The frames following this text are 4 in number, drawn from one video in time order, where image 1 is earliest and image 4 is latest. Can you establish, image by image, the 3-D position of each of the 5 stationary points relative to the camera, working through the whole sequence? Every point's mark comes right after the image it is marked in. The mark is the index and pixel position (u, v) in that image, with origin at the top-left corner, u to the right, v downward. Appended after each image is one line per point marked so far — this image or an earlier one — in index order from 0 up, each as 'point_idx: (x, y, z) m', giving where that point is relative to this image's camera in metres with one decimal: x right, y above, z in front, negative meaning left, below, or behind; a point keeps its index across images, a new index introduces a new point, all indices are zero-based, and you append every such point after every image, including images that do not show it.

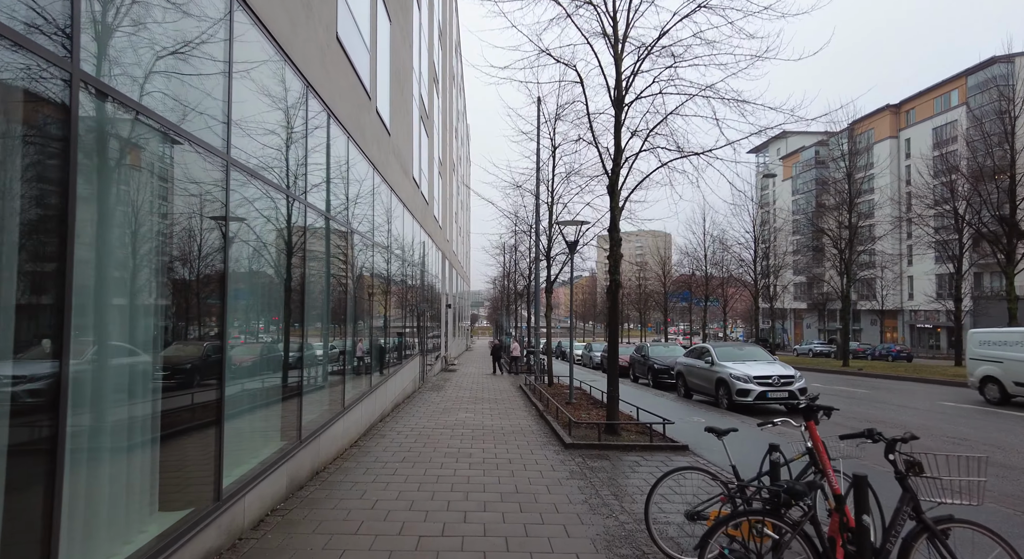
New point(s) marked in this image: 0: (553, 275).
0: (+1.3, +0.1, +16.5) m
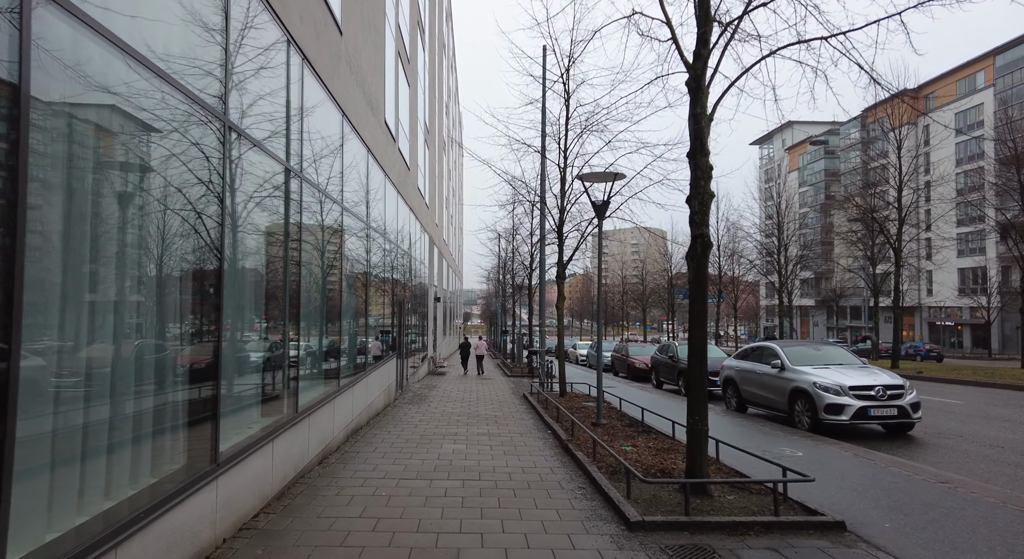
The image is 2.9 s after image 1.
0: (+1.3, +0.5, +13.3) m
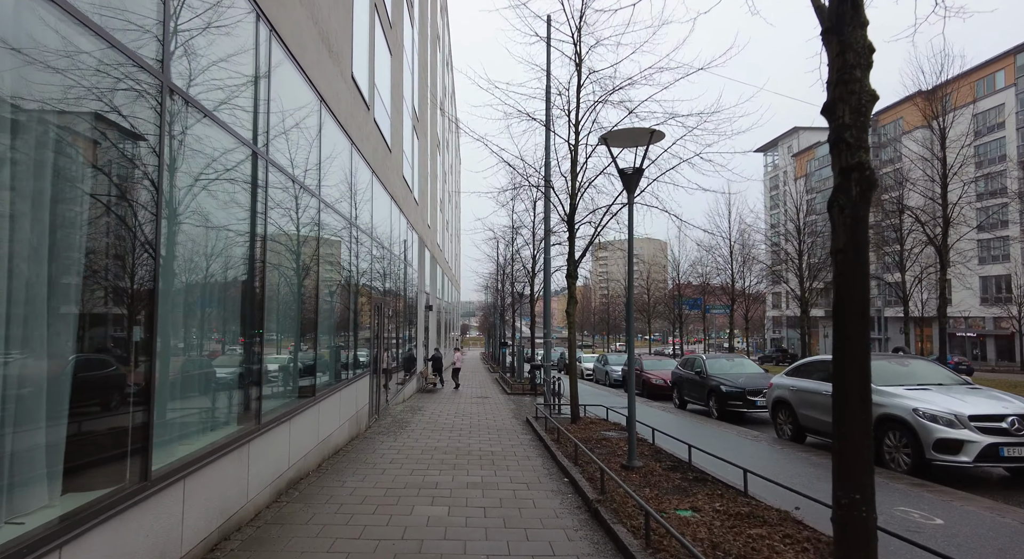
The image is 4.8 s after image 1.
0: (+1.3, +0.5, +11.2) m
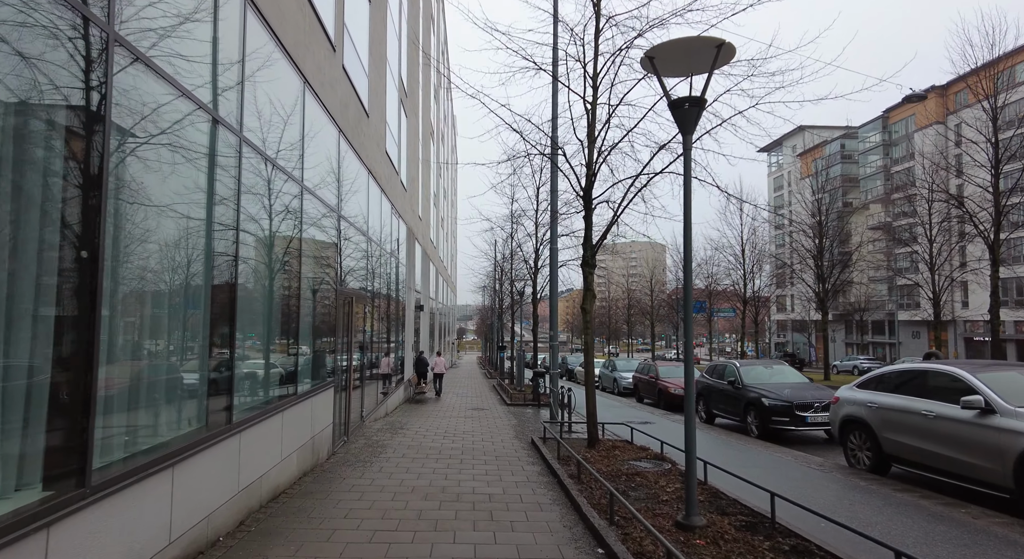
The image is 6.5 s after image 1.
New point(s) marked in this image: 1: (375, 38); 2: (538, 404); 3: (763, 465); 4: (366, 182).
0: (+1.3, +0.7, +9.3) m
1: (-2.7, +4.8, +10.6) m
2: (+0.7, -3.4, +14.8) m
3: (+3.7, -2.7, +8.0) m
4: (-3.0, +2.1, +10.5) m
